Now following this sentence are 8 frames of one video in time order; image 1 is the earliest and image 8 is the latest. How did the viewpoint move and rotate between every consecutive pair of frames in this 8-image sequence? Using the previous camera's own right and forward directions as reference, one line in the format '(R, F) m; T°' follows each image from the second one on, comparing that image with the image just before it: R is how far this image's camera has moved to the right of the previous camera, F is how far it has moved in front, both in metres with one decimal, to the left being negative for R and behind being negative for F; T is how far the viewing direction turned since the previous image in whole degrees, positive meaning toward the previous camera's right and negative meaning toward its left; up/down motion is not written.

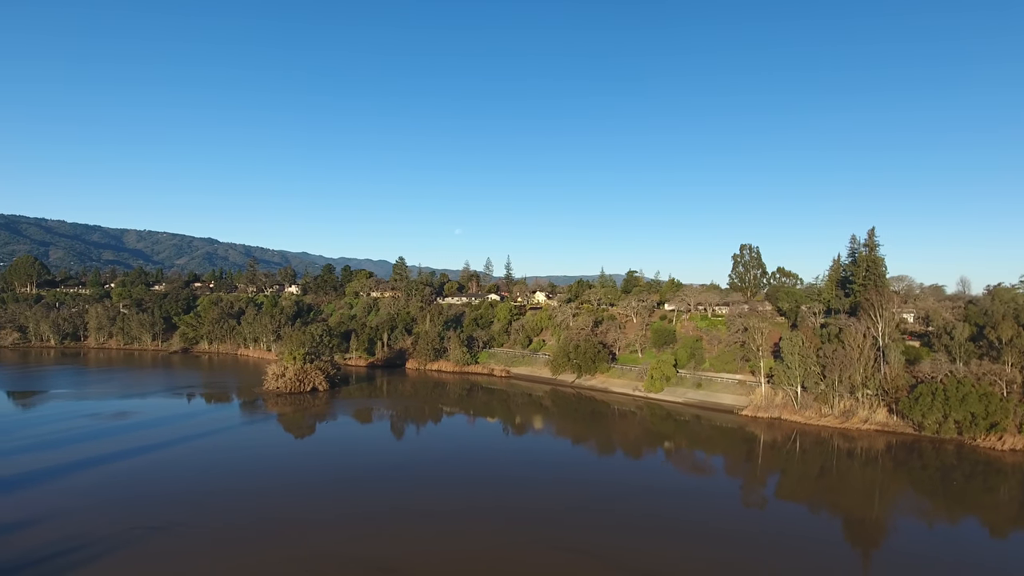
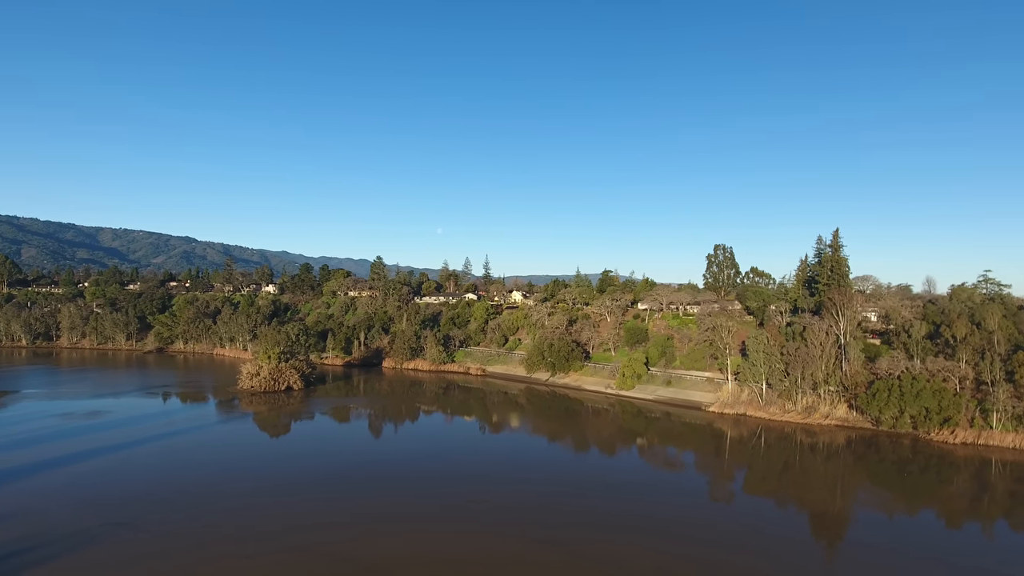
(+0.8, -0.4) m; +1°
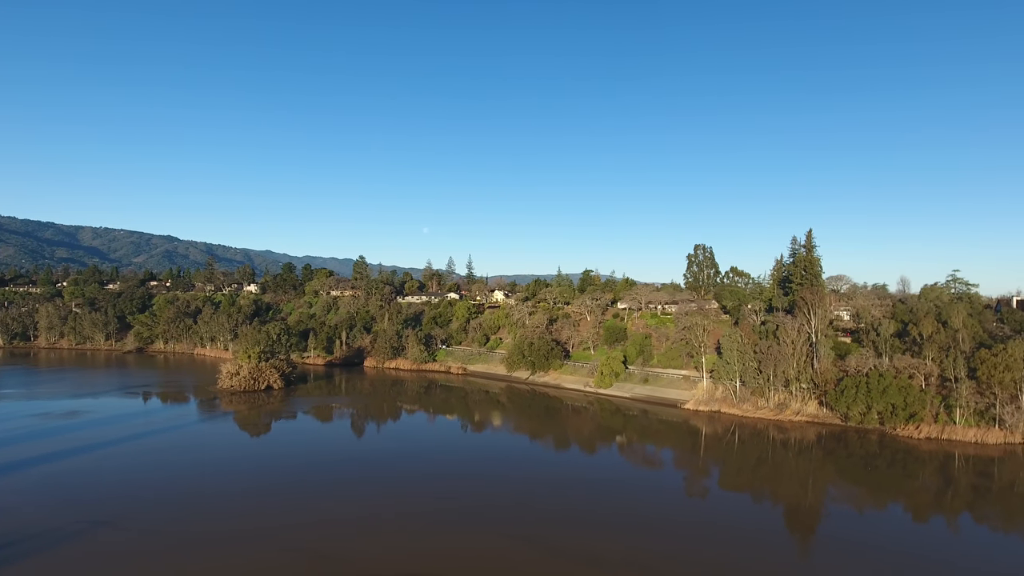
(+0.6, -0.3) m; +1°
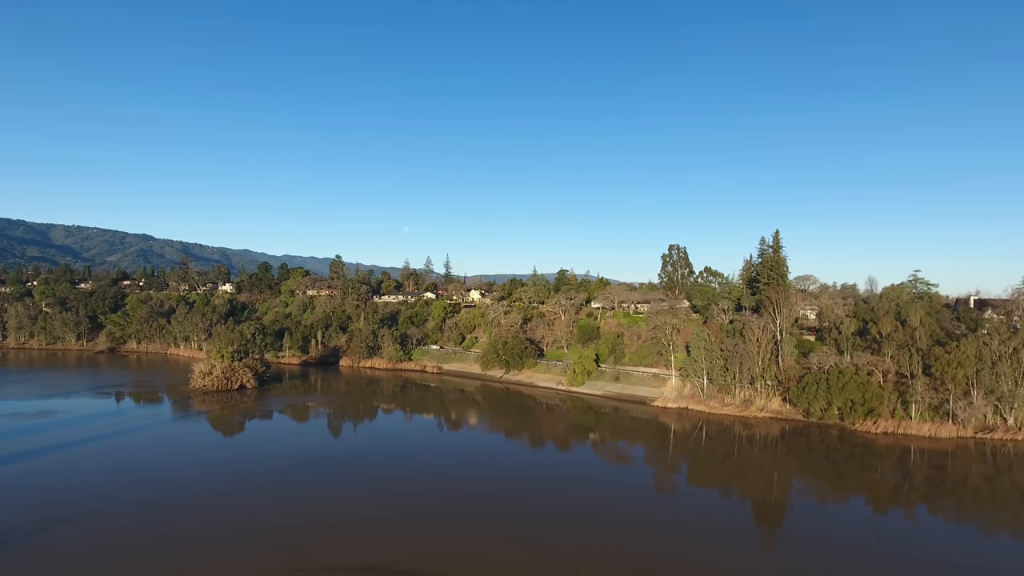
(+0.8, -0.3) m; +2°
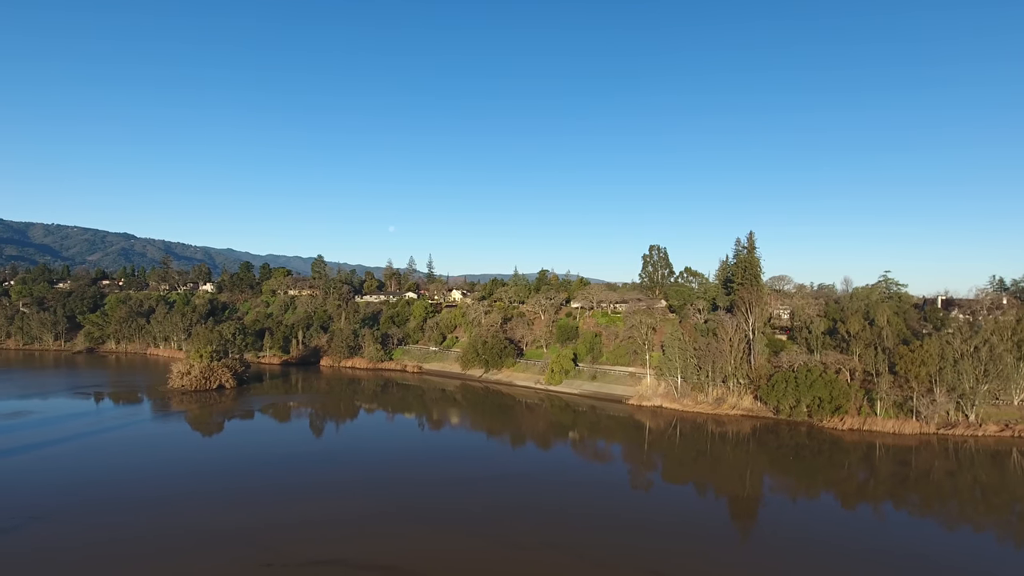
(+0.7, -0.4) m; +1°
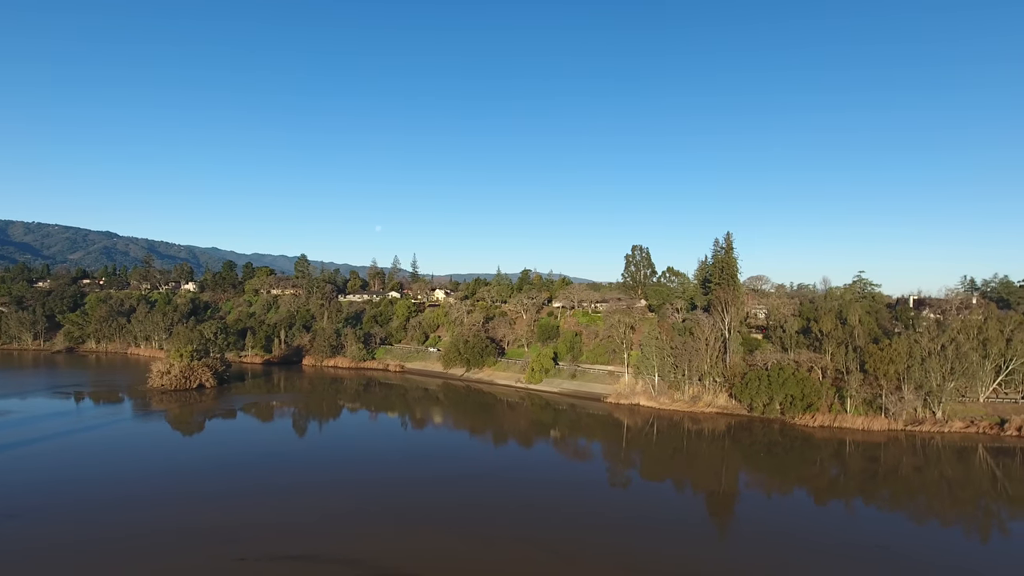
(+0.7, -0.3) m; +1°
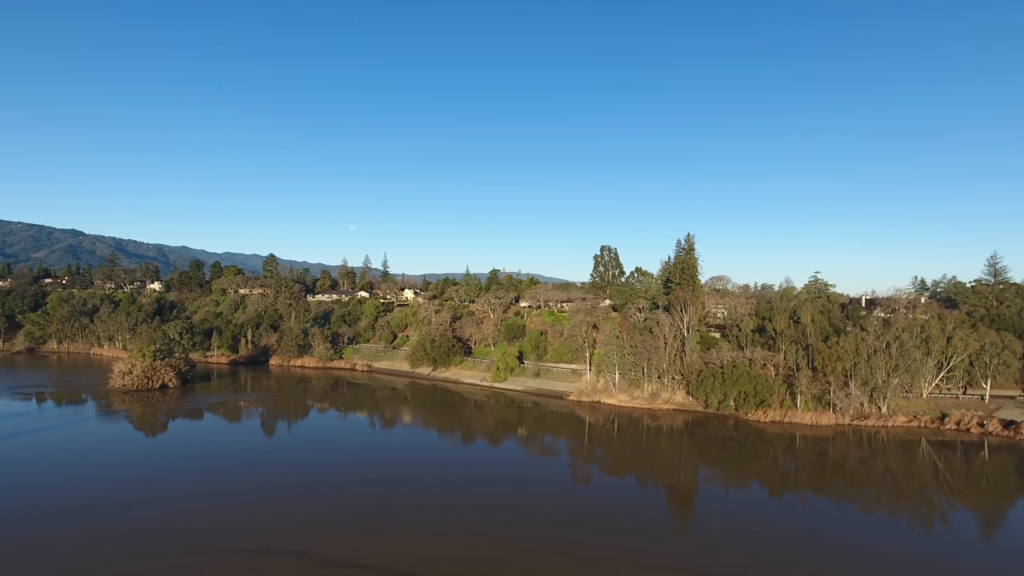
(+1.2, -0.5) m; +2°
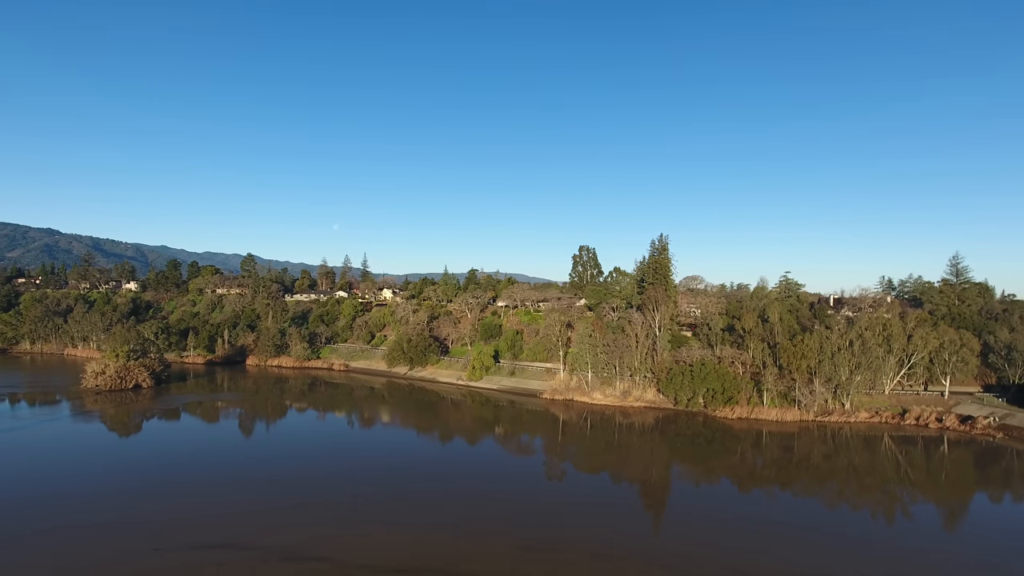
(+0.9, -0.4) m; +1°
